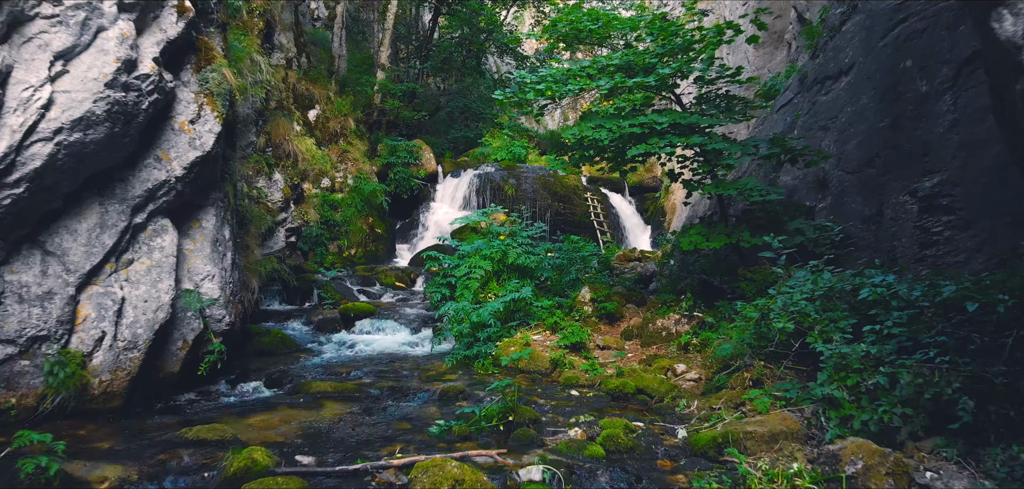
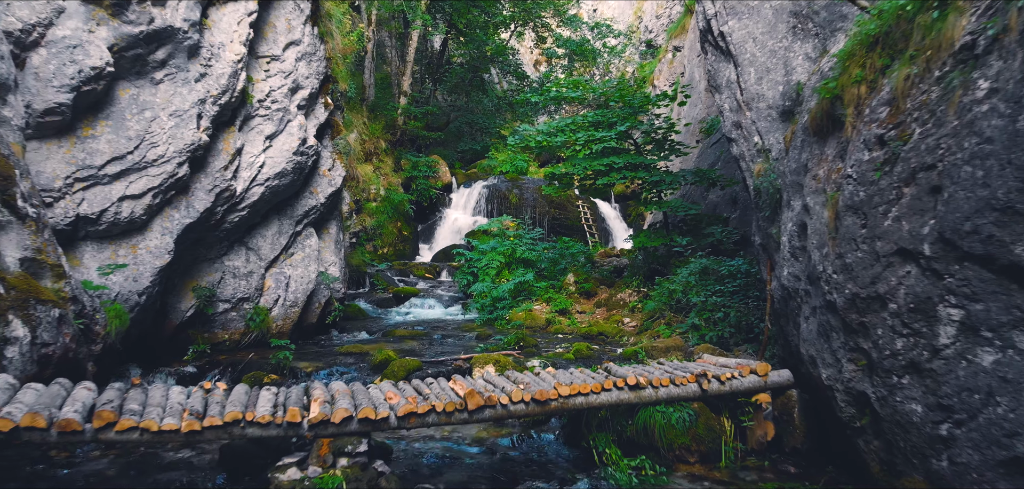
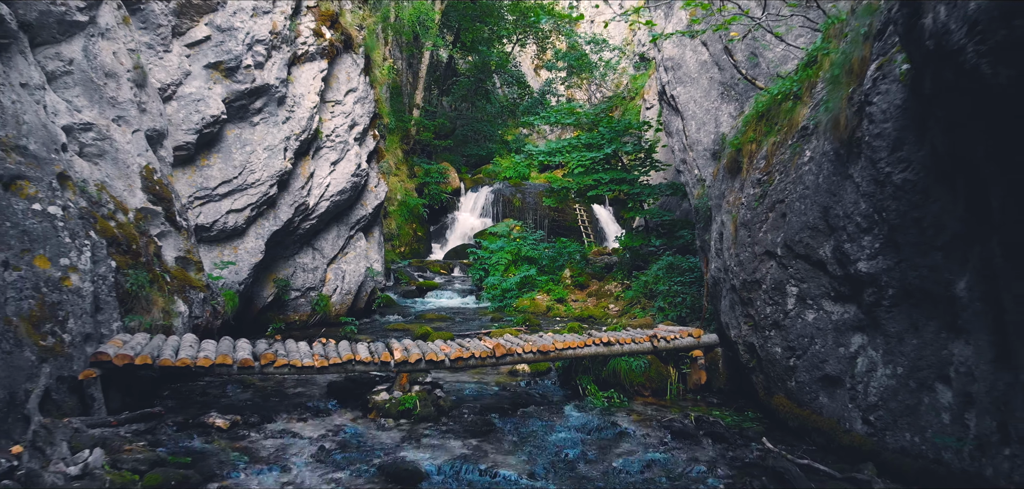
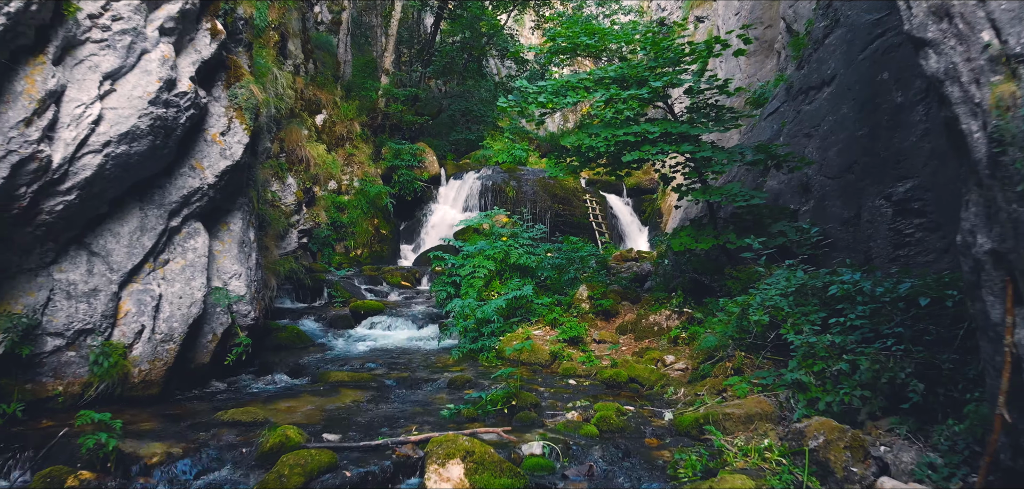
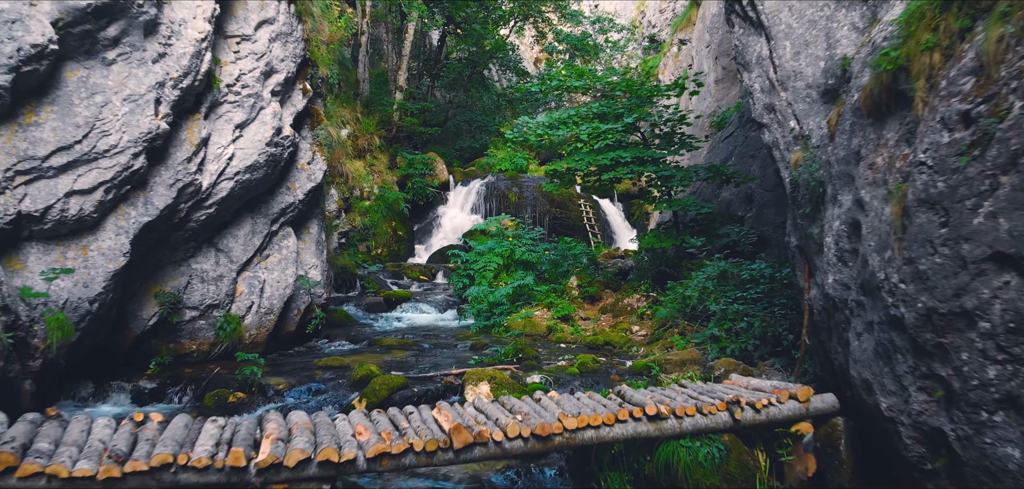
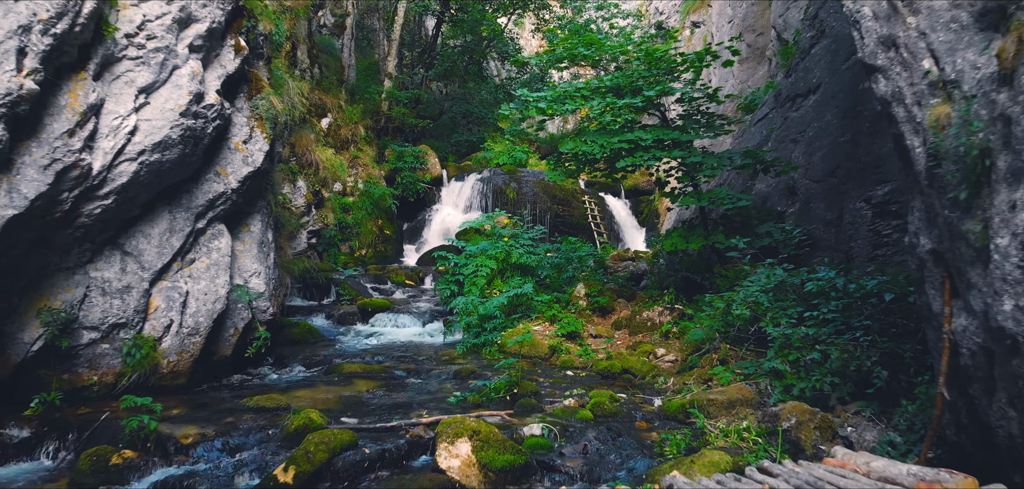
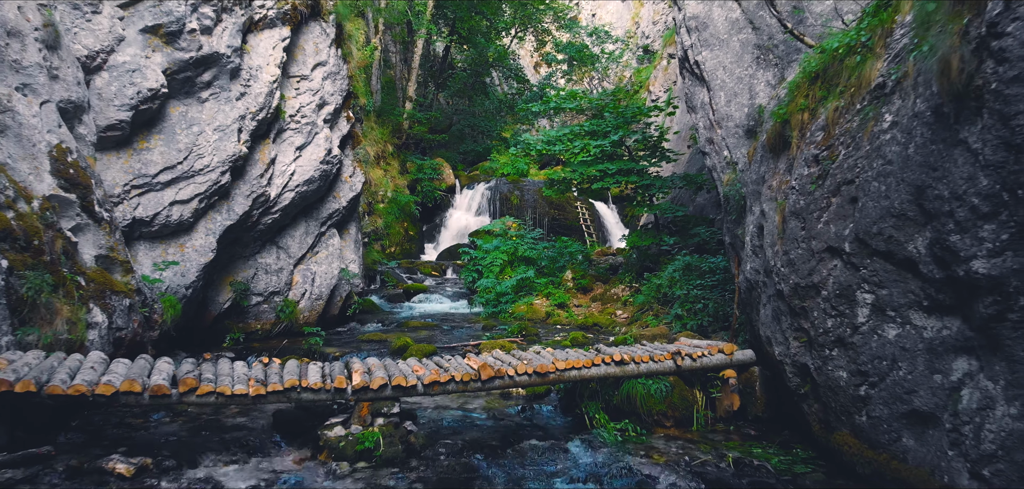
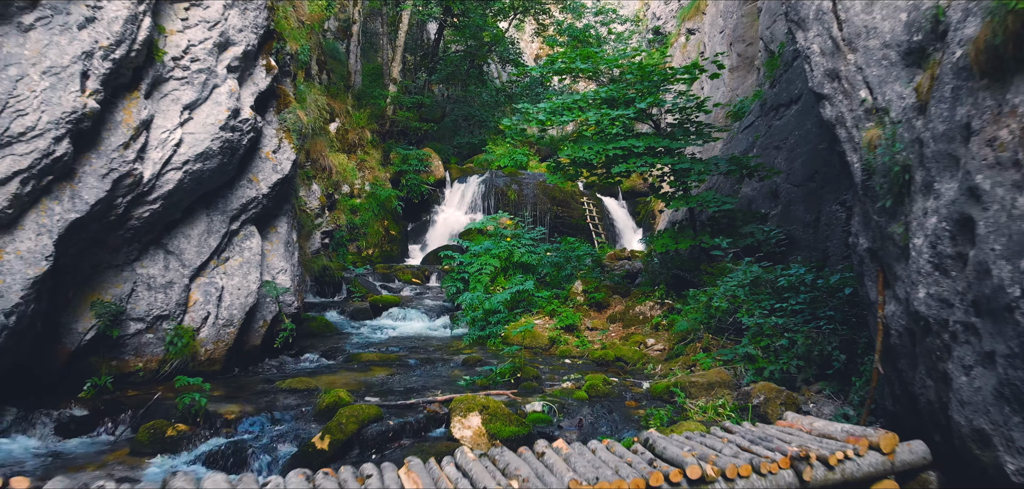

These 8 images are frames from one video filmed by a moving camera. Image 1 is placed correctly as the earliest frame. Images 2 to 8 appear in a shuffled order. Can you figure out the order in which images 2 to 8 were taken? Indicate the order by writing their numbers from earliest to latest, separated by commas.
4, 6, 8, 5, 2, 7, 3
